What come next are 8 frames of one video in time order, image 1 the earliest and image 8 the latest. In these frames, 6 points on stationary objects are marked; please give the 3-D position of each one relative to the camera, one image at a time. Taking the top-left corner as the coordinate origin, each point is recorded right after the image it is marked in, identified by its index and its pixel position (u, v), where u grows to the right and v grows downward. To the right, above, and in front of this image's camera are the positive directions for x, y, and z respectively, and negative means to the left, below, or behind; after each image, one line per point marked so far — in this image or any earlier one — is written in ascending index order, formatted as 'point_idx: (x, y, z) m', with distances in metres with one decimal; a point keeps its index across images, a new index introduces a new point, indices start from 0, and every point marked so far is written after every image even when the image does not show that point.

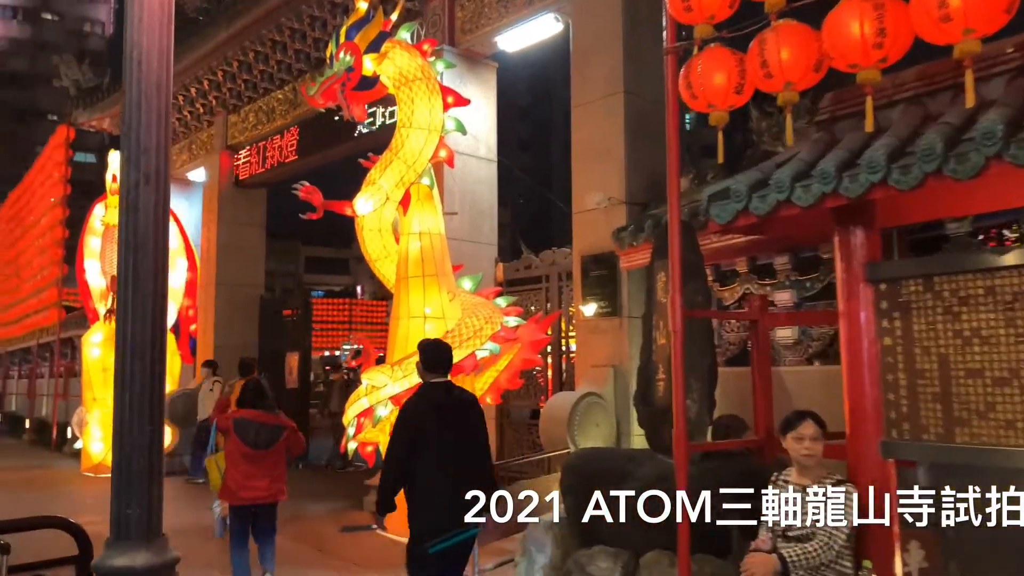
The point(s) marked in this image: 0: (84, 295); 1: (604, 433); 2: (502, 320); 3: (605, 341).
0: (-5.7, -0.1, +10.9) m
1: (+0.7, -1.0, +5.7) m
2: (-0.1, -0.2, +6.1) m
3: (+0.7, -0.4, +5.9) m
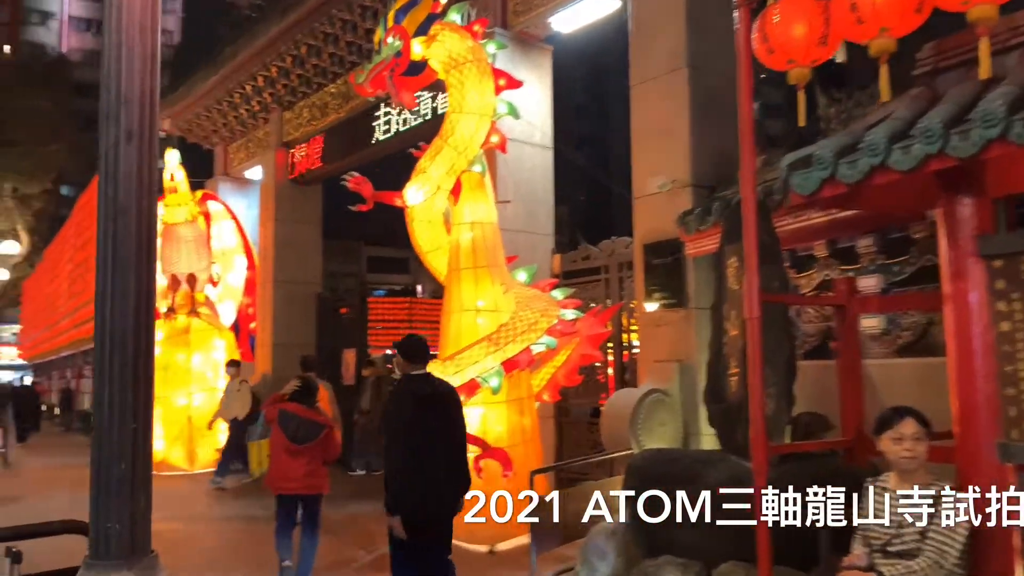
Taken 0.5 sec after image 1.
0: (-5.0, -0.1, +11.0) m
1: (+1.0, -1.0, +5.3) m
2: (+0.3, -0.2, +5.8) m
3: (+1.1, -0.3, +5.5) m
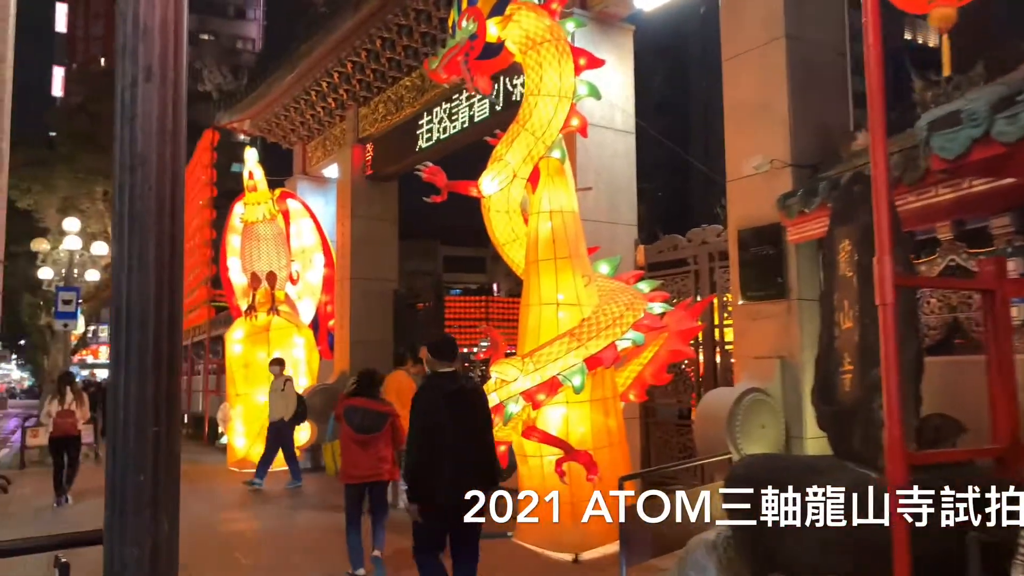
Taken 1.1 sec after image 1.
0: (-3.9, -0.1, +11.1) m
1: (+1.6, -0.9, +4.8) m
2: (+0.9, -0.1, +5.4) m
3: (+1.6, -0.3, +5.0) m
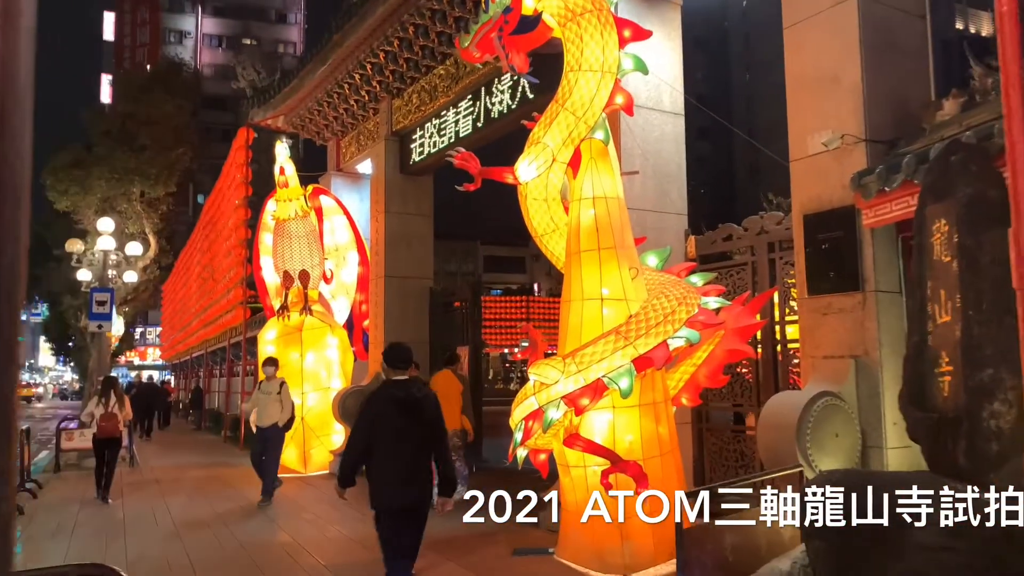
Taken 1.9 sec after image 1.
0: (-3.3, -0.1, +10.8) m
1: (+1.8, -0.8, +4.3) m
2: (+1.1, -0.1, +4.9) m
3: (+1.8, -0.2, +4.5) m
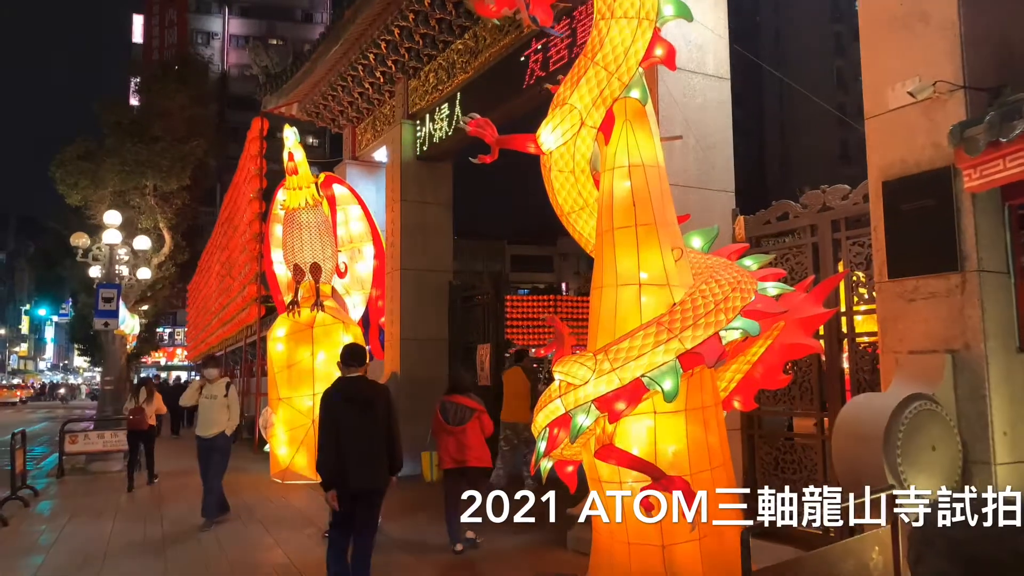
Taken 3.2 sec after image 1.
0: (-3.0, 0.0, +10.2) m
1: (+1.9, -0.8, +3.5) m
2: (+1.3, 0.0, +4.1) m
3: (+1.9, -0.1, +3.7) m
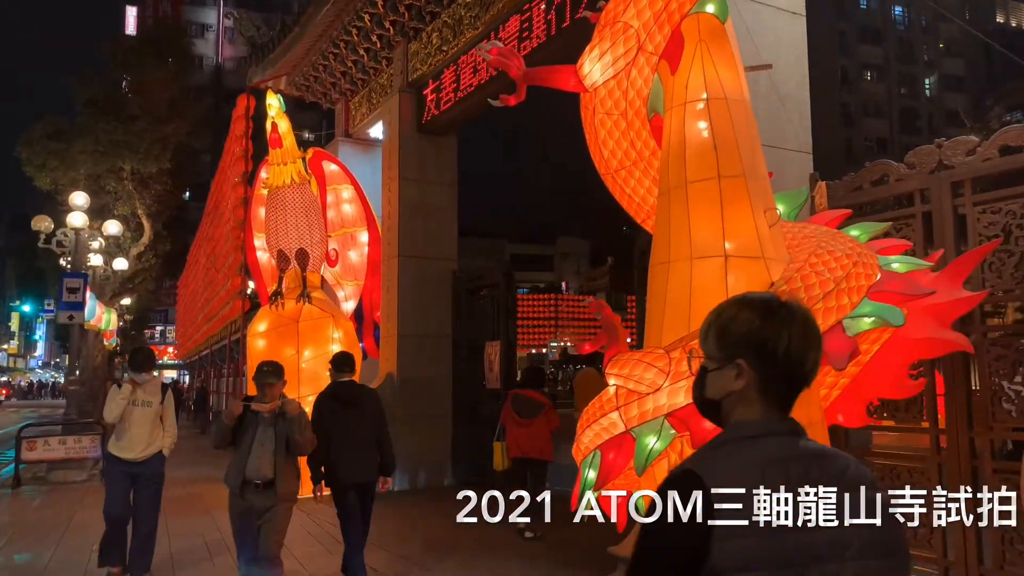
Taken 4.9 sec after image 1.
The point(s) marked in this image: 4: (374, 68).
0: (-2.9, +0.1, +9.1) m
1: (+2.0, -0.7, +2.4) m
2: (+1.4, +0.1, +3.1) m
3: (+2.1, 0.0, +2.6) m
4: (-1.6, +2.6, +9.6) m
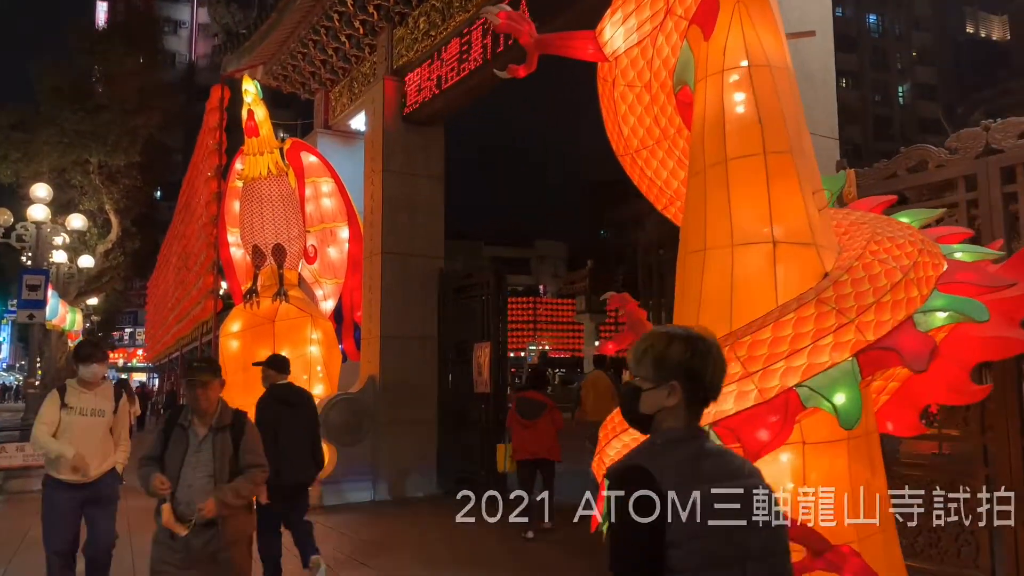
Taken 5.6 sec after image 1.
0: (-3.0, +0.2, +8.6) m
1: (+2.1, -0.6, +2.1) m
2: (+1.5, +0.1, +2.7) m
3: (+2.2, 0.0, +2.3) m
4: (-1.8, +2.6, +9.1) m
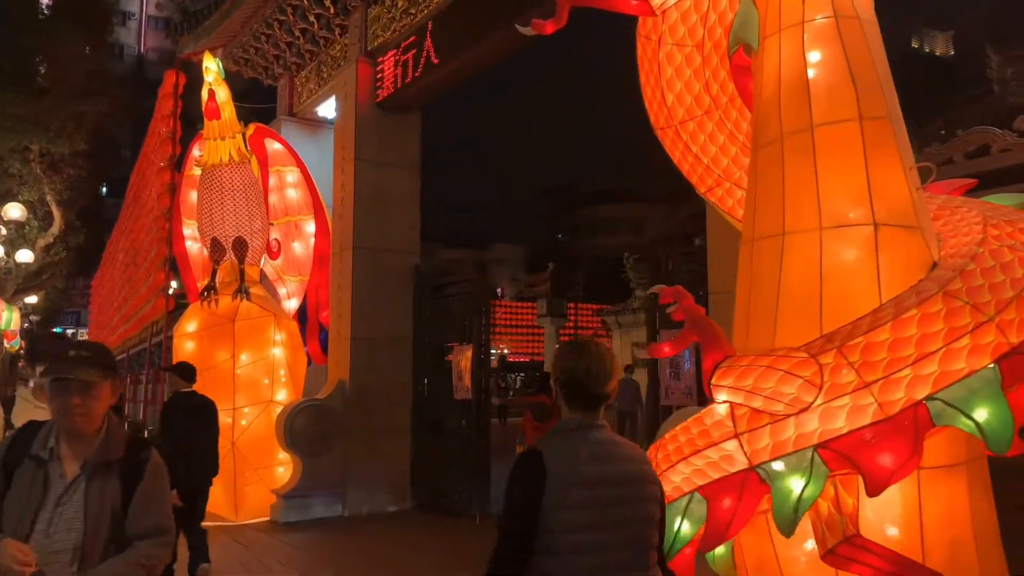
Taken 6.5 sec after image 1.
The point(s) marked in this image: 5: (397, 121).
0: (-3.2, +0.2, +7.9) m
1: (+2.2, -0.6, +1.7) m
2: (+1.6, +0.1, +2.3) m
3: (+2.3, 0.0, +1.9) m
4: (-2.0, +2.6, +8.5) m
5: (-1.1, +1.6, +7.8) m
